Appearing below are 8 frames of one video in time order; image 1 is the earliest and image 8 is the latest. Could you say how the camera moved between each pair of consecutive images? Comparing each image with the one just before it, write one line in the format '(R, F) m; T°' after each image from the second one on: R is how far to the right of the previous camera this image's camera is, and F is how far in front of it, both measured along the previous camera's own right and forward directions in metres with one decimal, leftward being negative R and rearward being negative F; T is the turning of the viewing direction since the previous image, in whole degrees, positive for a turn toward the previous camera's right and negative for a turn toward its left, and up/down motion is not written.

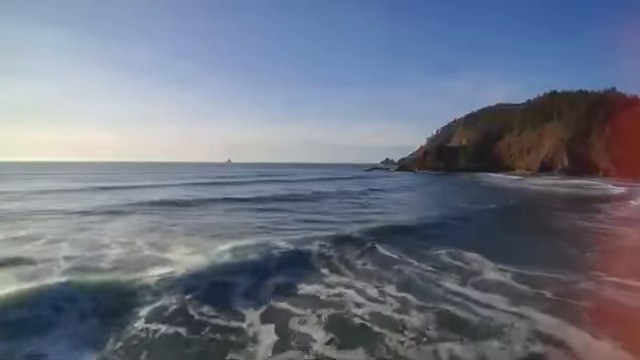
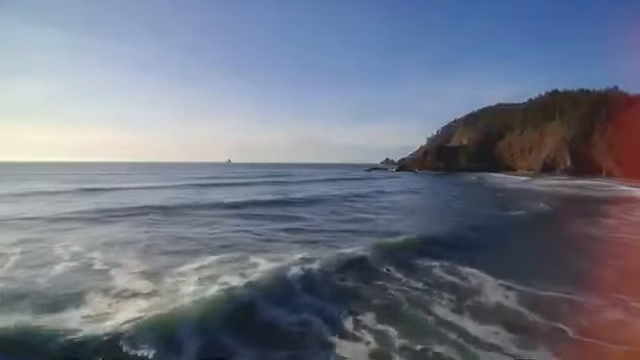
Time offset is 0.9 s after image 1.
(+0.7, +1.9) m; 0°
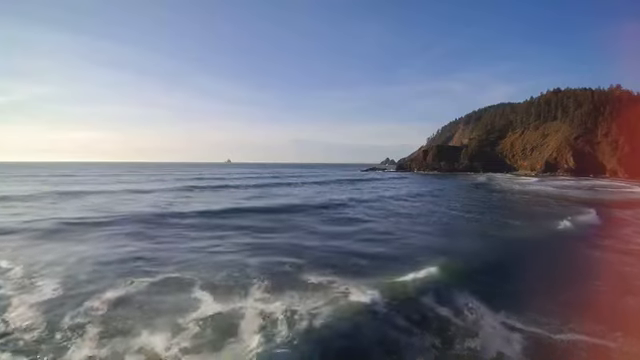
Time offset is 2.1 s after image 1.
(+1.0, +2.2) m; 0°
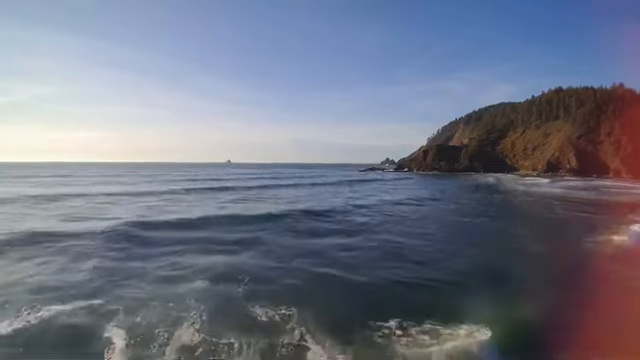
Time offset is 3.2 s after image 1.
(+0.7, +2.1) m; 0°
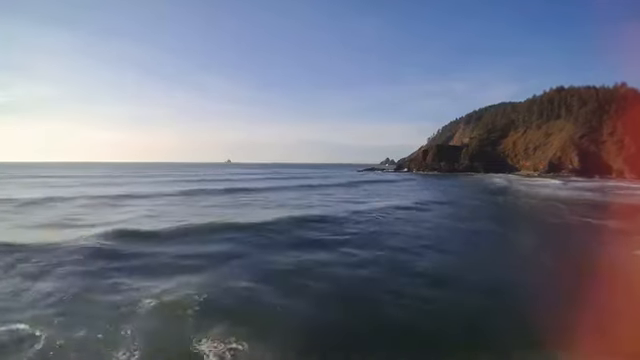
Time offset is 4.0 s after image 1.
(+0.5, +1.6) m; 0°
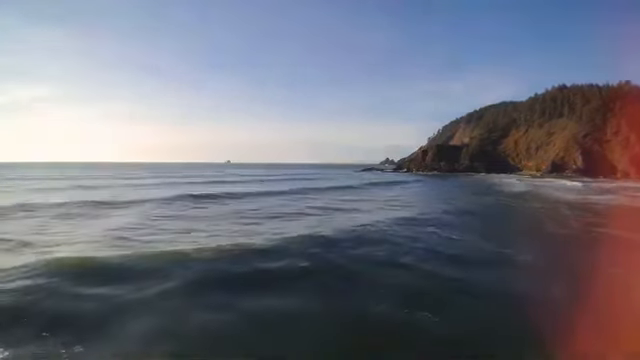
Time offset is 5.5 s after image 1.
(+1.0, +3.0) m; 0°
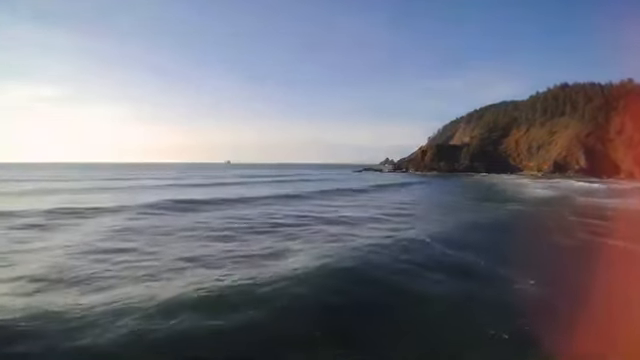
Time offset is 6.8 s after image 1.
(+1.0, +2.4) m; 0°
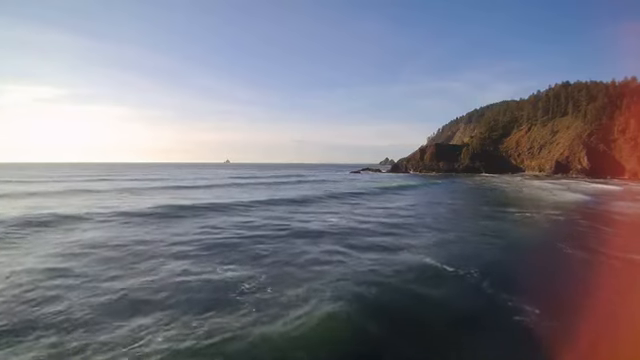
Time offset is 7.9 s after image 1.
(+0.7, +2.2) m; 0°
